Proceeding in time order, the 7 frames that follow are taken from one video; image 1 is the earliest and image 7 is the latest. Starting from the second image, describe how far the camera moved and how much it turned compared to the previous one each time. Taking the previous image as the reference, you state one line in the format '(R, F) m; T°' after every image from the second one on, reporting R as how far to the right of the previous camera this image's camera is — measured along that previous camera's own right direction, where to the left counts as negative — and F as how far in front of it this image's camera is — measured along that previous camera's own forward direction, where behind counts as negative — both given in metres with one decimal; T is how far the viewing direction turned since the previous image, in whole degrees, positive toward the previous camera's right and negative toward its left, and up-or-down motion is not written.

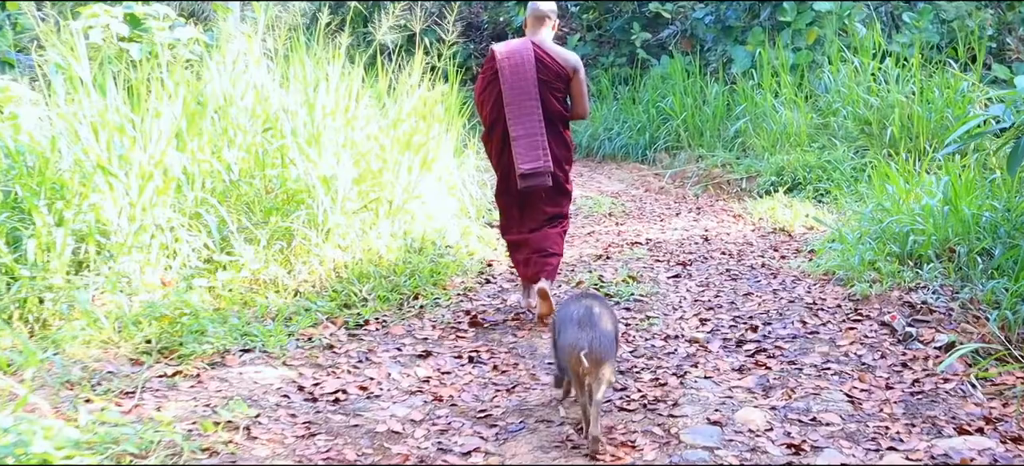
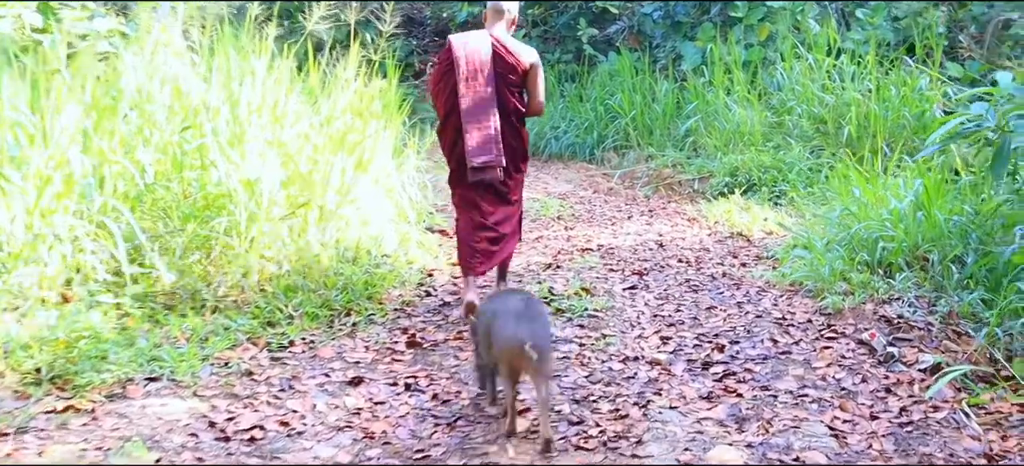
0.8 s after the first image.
(0.0, +0.4) m; +3°
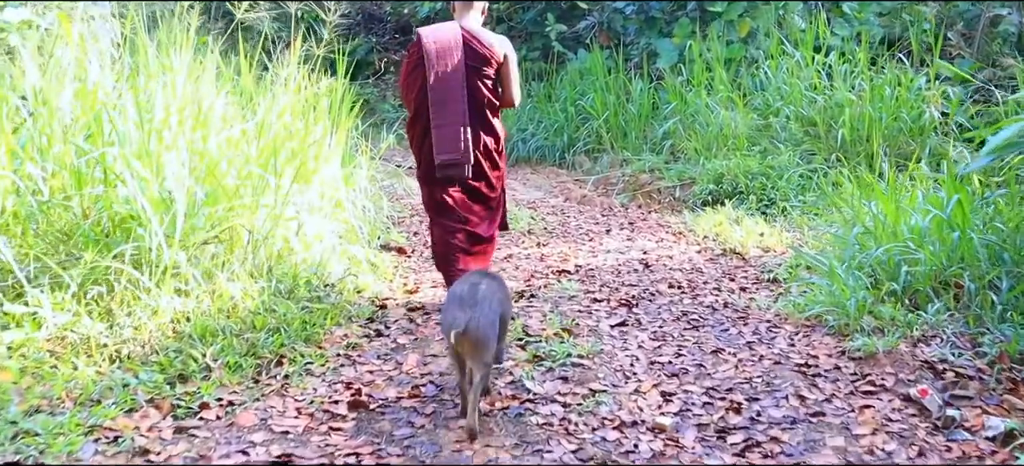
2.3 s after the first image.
(0.0, +0.7) m; +2°
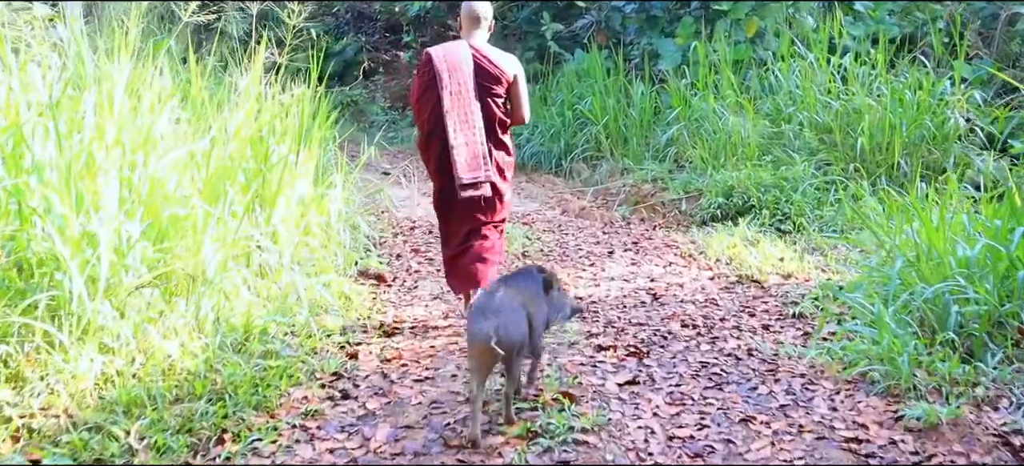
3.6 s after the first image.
(0.0, +0.5) m; 0°
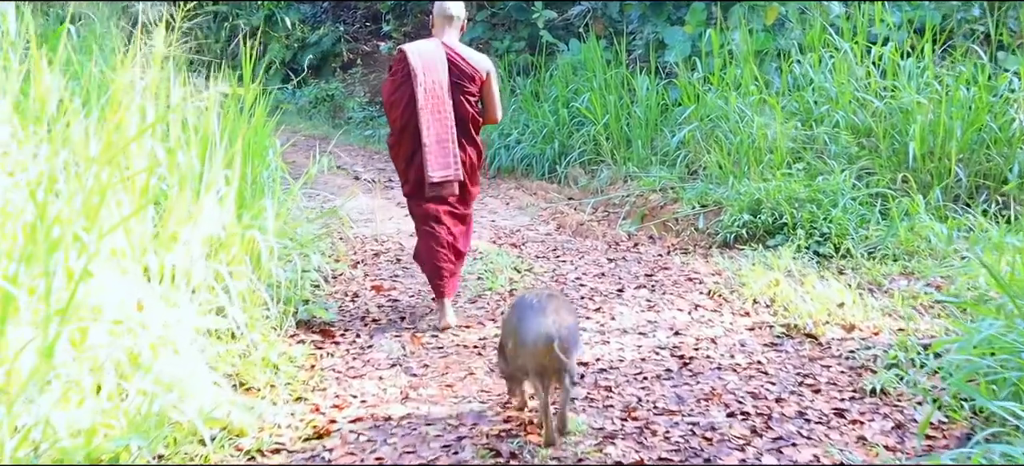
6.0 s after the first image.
(0.0, +1.1) m; 0°
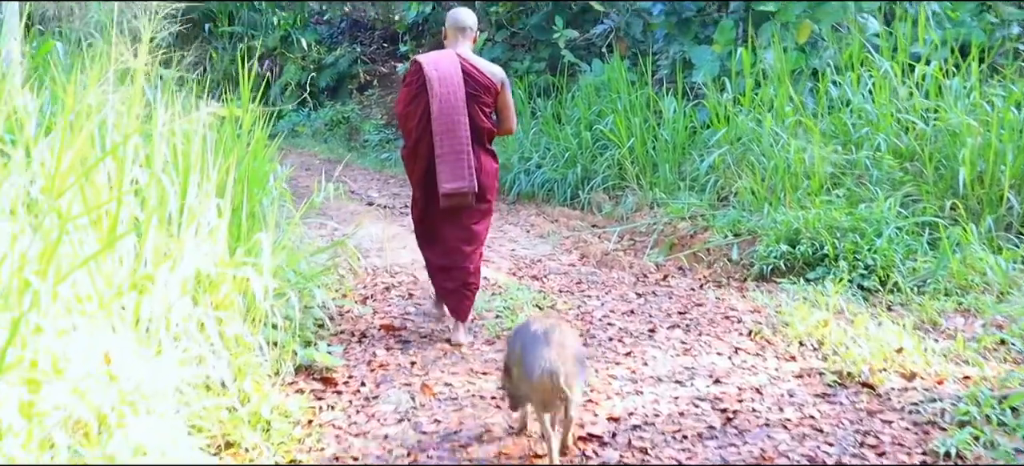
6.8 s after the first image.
(0.0, +0.4) m; -1°
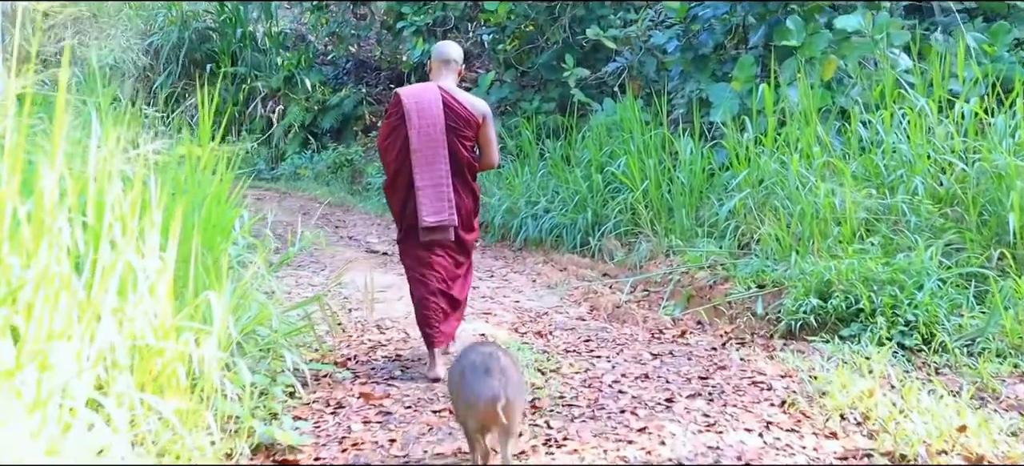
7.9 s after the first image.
(0.0, +0.5) m; -1°
